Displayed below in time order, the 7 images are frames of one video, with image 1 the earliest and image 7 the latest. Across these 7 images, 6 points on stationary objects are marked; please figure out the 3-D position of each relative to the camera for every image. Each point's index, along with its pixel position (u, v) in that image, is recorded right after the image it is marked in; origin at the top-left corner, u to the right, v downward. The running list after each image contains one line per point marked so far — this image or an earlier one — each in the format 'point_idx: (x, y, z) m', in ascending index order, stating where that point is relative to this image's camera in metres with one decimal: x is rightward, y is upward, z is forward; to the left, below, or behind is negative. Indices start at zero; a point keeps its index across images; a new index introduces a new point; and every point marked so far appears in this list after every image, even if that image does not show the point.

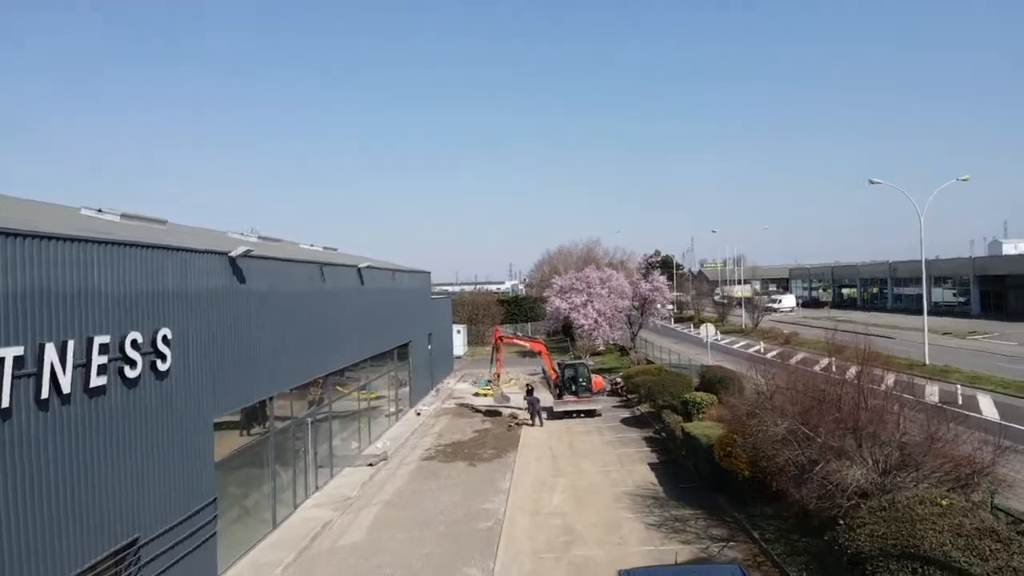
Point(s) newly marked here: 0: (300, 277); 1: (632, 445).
0: (-4.7, +0.3, +16.9) m
1: (+3.1, -4.1, +19.9) m
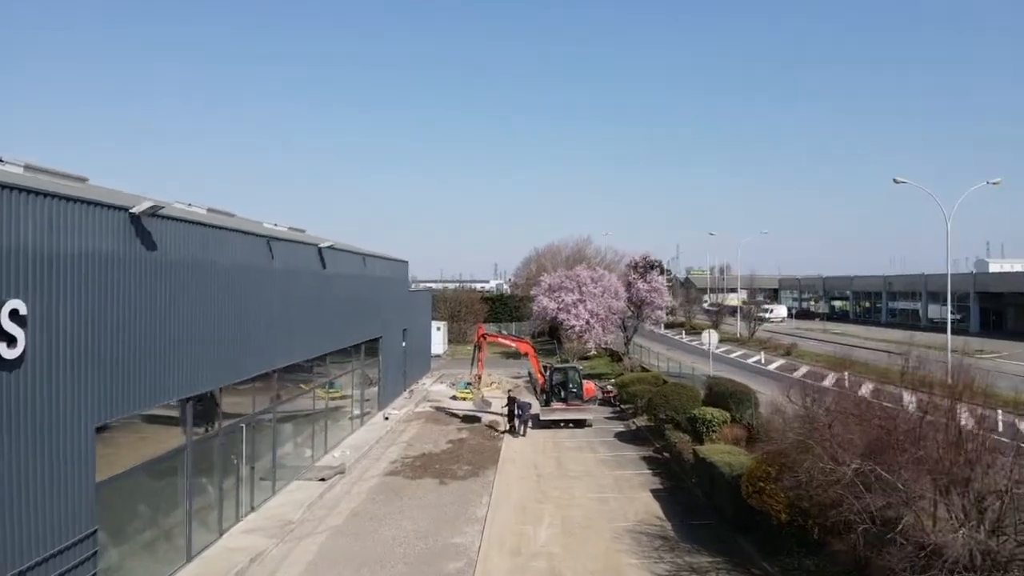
0: (-4.9, +0.7, +14.0) m
1: (+2.6, -4.0, +17.1) m
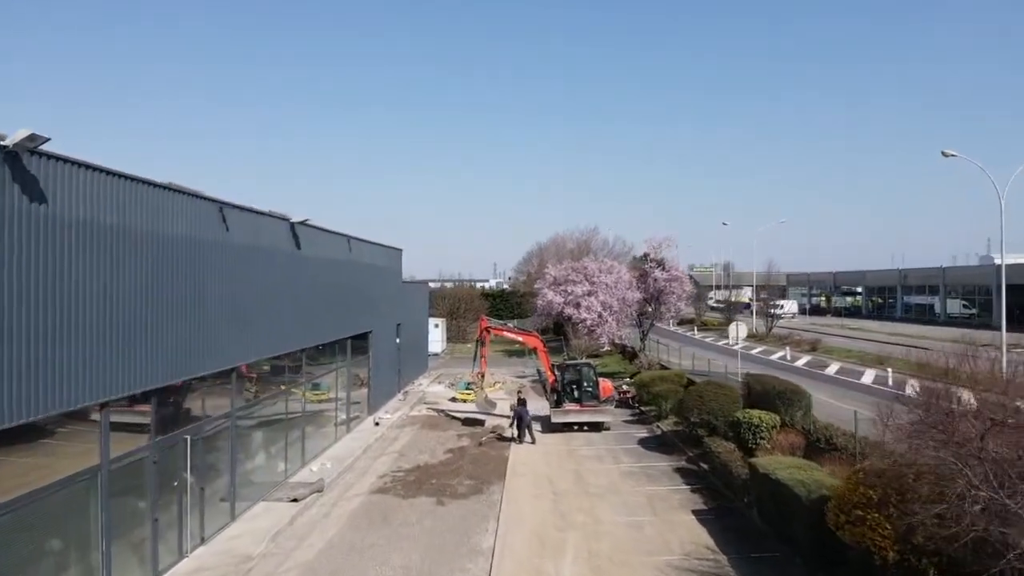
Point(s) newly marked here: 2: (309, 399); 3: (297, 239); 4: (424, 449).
0: (-4.7, +1.0, +11.3) m
1: (+2.8, -3.6, +14.5) m
2: (-4.7, -2.6, +17.7) m
3: (-4.5, +1.1, +16.6) m
4: (-2.0, -3.6, +17.3) m
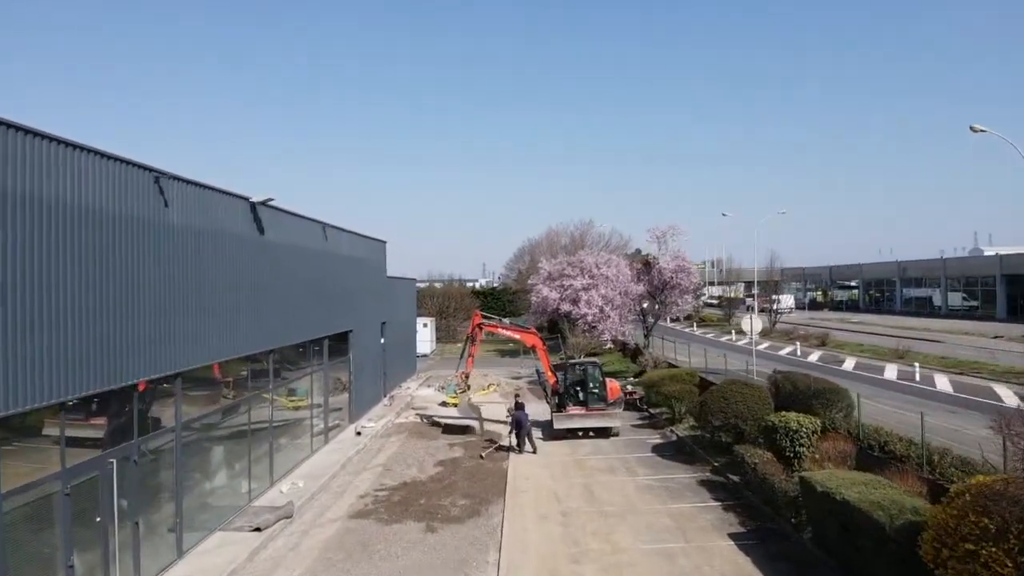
0: (-4.7, +1.2, +9.3) m
1: (+2.8, -3.4, +12.5) m
2: (-4.7, -2.4, +15.6) m
3: (-4.6, +1.2, +14.6) m
4: (-2.0, -3.5, +15.3) m
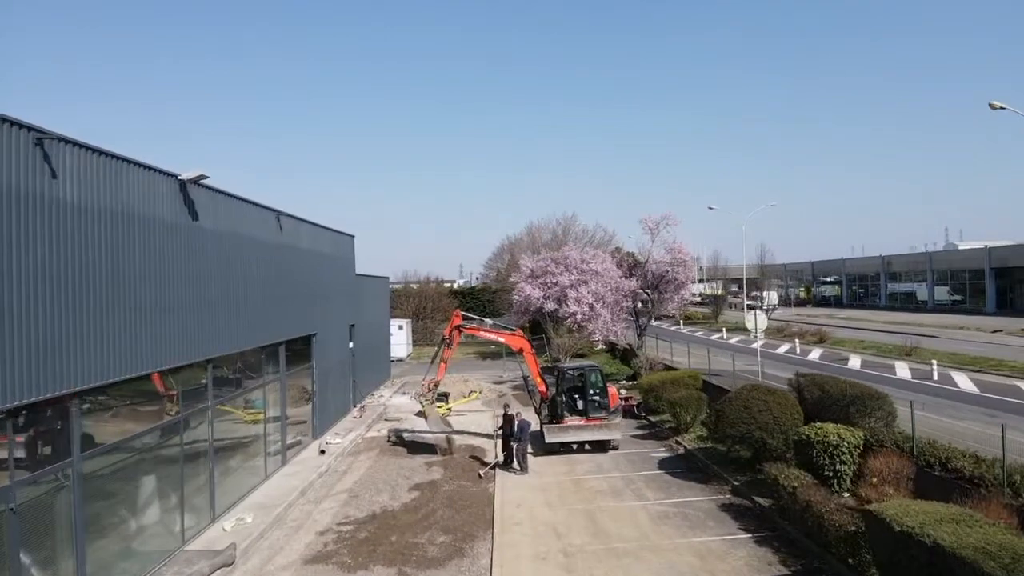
0: (-4.8, +1.2, +7.1) m
1: (+2.7, -3.3, +10.6) m
2: (-5.0, -2.4, +13.4) m
3: (-4.9, +1.2, +12.4) m
4: (-2.2, -3.4, +13.2) m
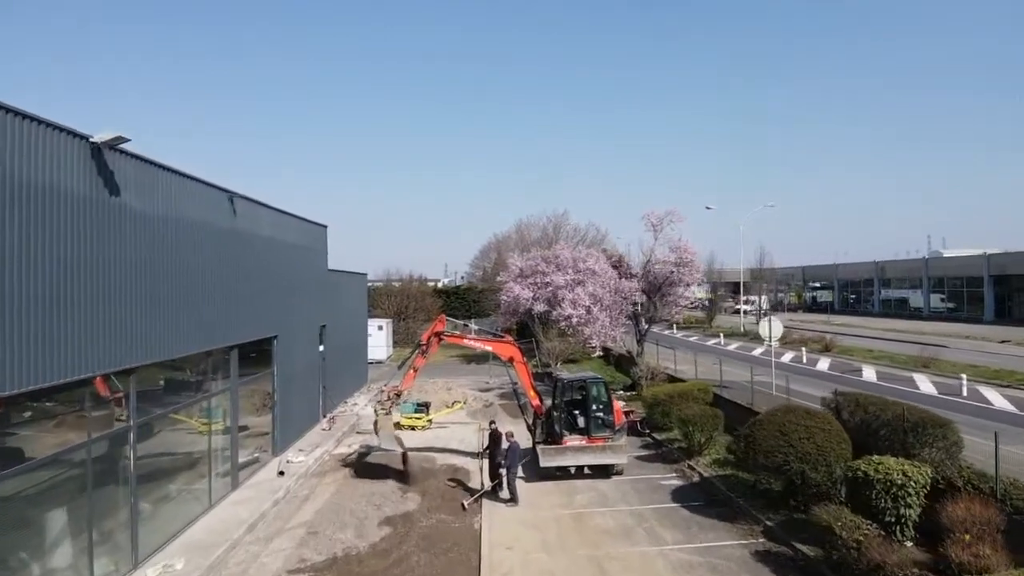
0: (-4.8, +1.3, +5.0) m
1: (+2.6, -3.3, +8.6) m
2: (-5.1, -2.3, +11.3) m
3: (-4.9, +1.3, +10.3) m
4: (-2.4, -3.3, +11.1) m
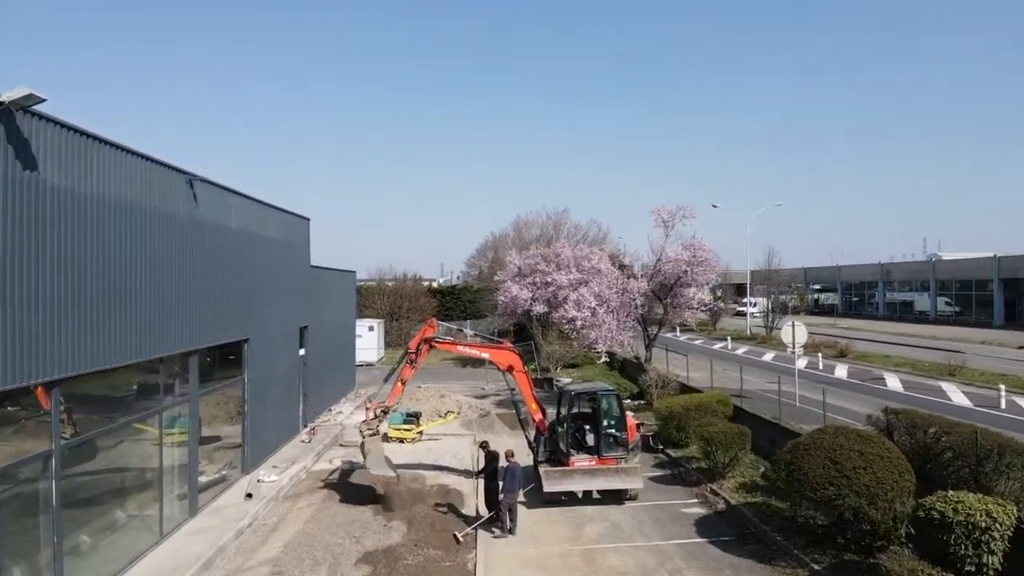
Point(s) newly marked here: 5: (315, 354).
0: (-4.7, +1.4, +3.4) m
1: (+2.6, -3.3, +7.0) m
2: (-5.1, -2.2, +9.7) m
3: (-4.9, +1.4, +8.7) m
4: (-2.4, -3.3, +9.5) m
5: (-4.9, -1.6, +19.2) m
